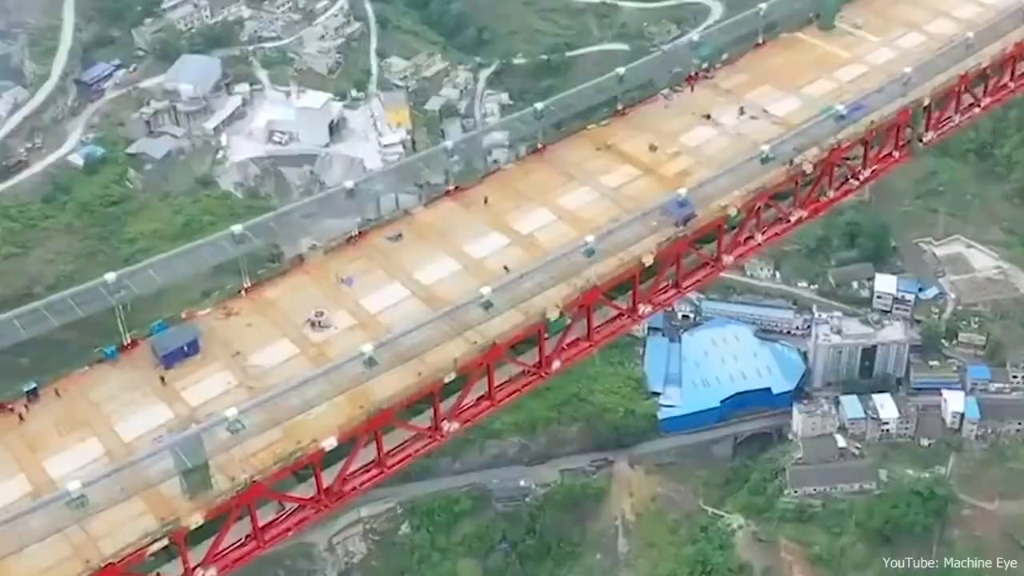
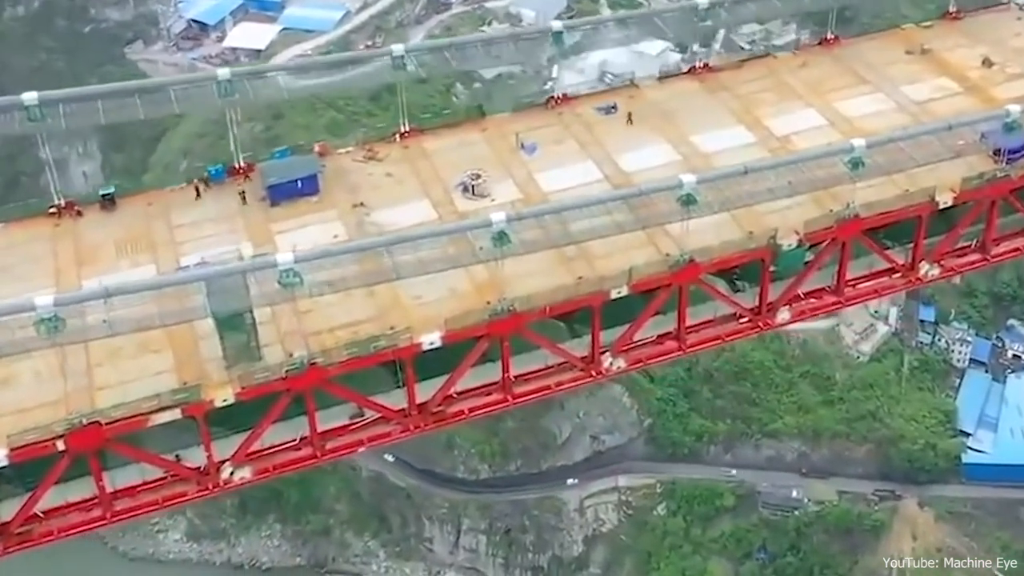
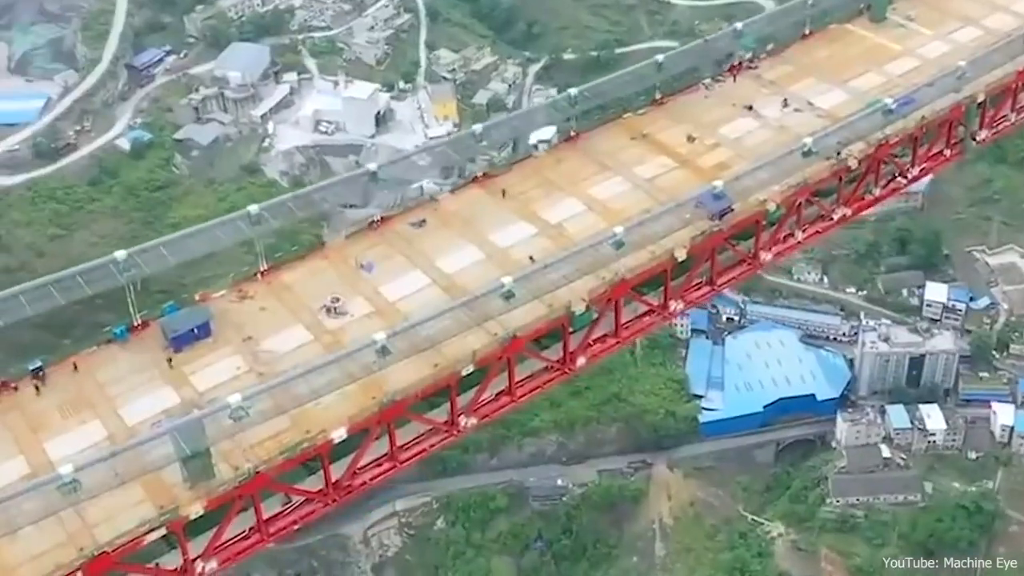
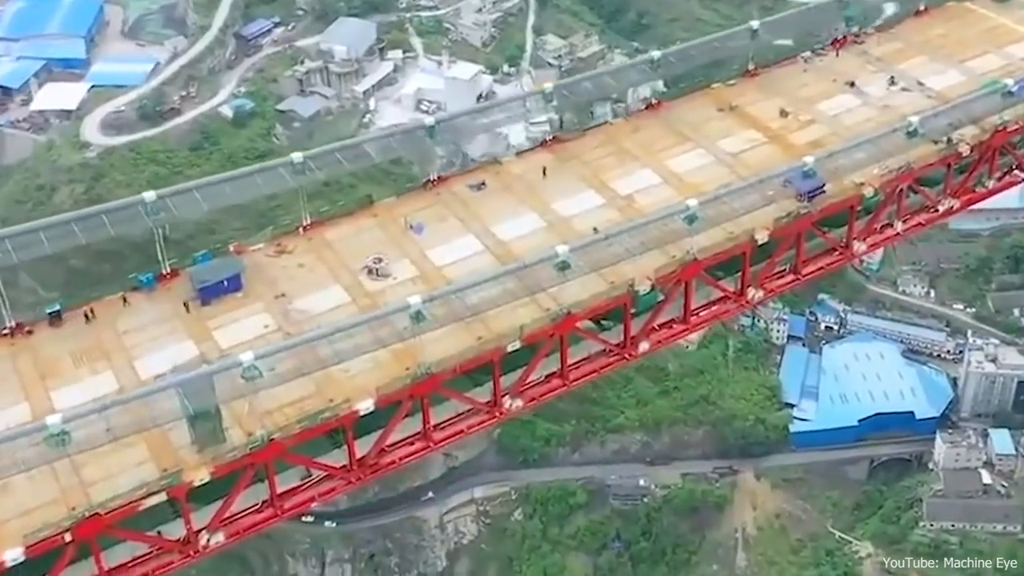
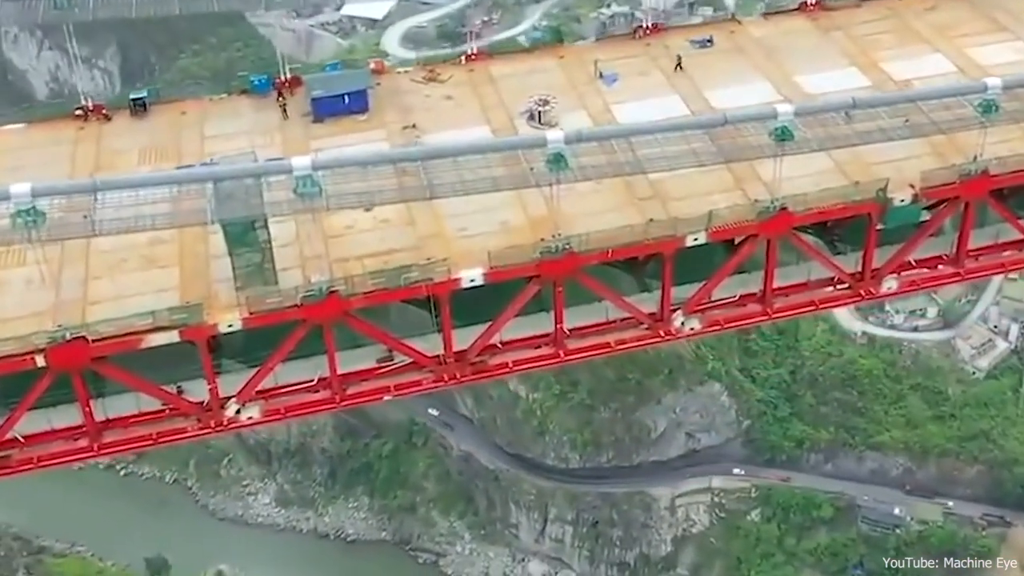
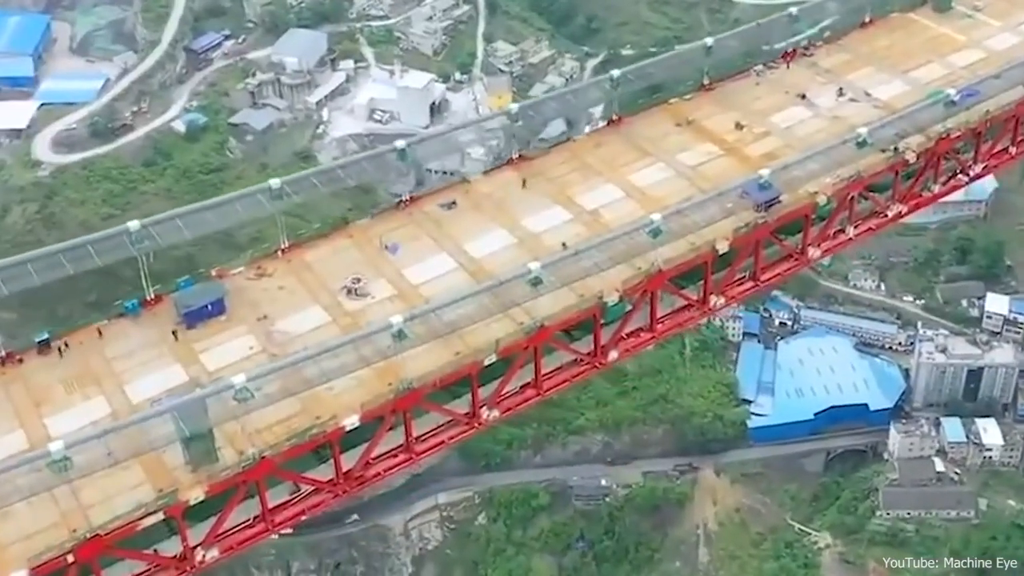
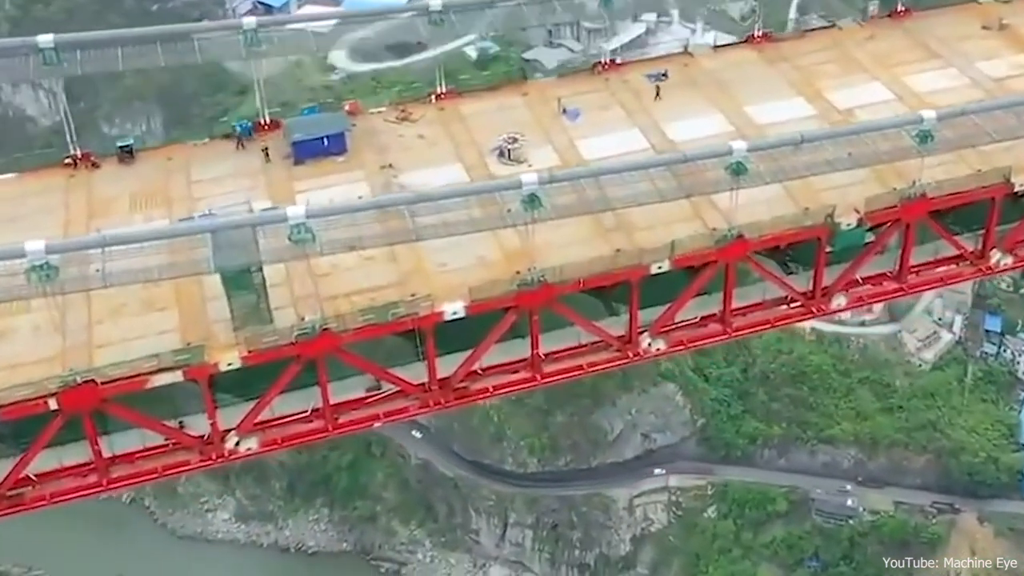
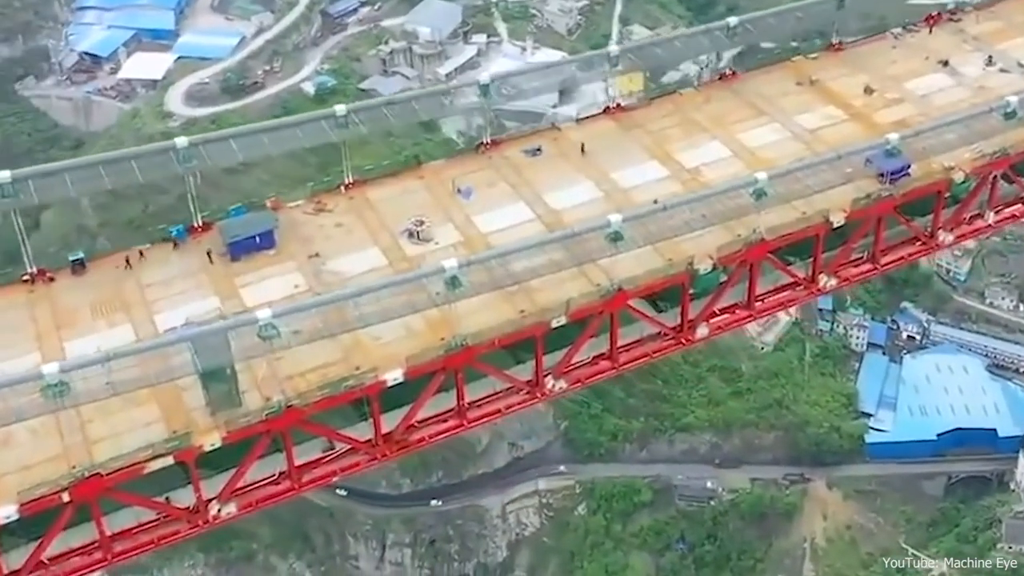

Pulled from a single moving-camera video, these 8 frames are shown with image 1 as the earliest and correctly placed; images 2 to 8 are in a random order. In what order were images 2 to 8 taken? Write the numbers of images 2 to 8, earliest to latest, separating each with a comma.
3, 6, 4, 8, 2, 7, 5
